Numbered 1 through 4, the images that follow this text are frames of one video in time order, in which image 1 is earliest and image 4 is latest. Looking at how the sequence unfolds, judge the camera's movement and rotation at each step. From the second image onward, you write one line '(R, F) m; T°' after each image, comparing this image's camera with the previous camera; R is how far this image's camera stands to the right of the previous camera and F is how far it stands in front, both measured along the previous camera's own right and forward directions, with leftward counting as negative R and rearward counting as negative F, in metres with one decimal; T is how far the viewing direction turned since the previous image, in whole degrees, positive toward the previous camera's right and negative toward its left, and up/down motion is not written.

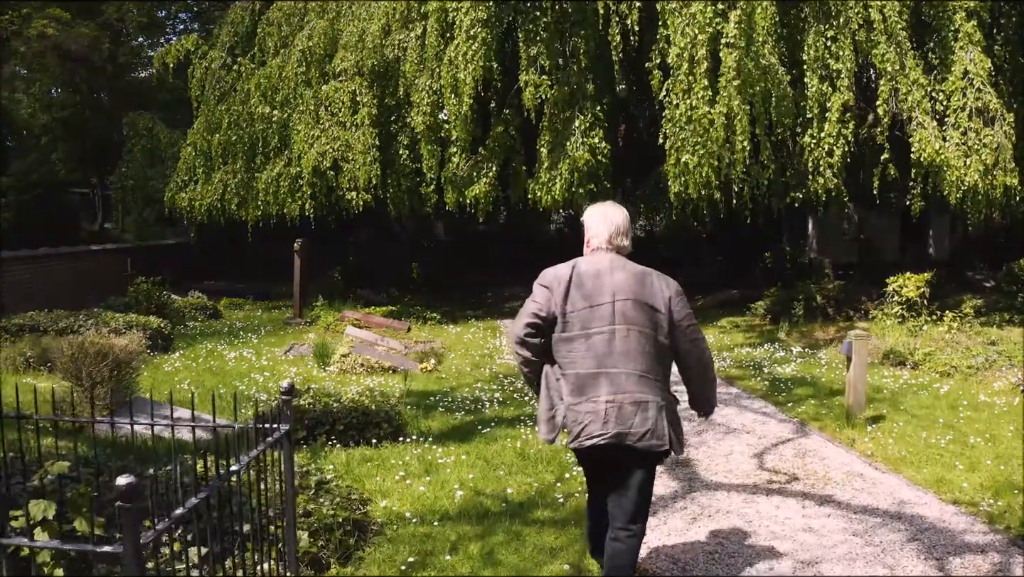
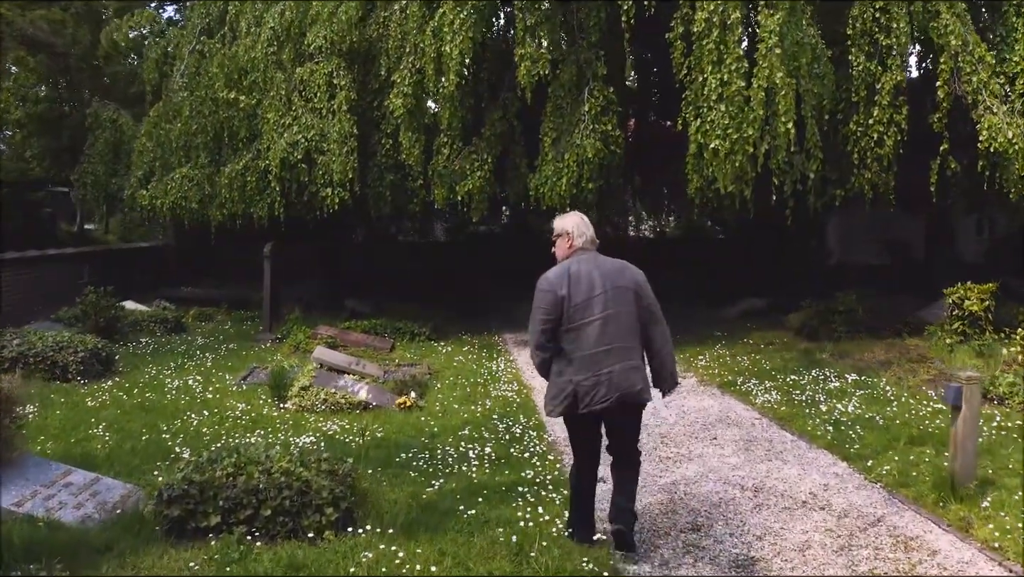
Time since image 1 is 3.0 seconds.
(+0.1, +1.5) m; 0°
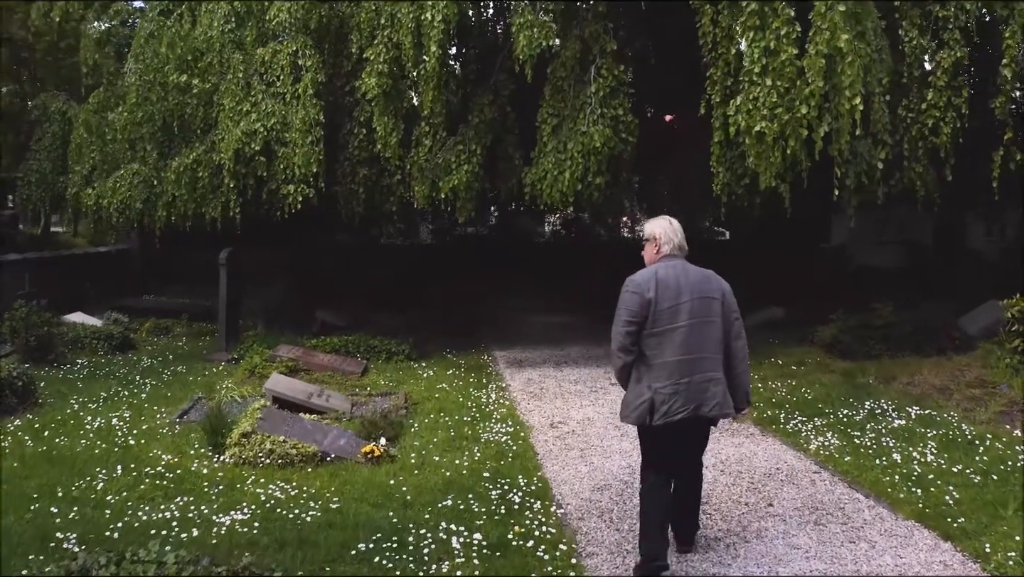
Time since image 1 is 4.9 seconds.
(0.0, +1.3) m; +1°
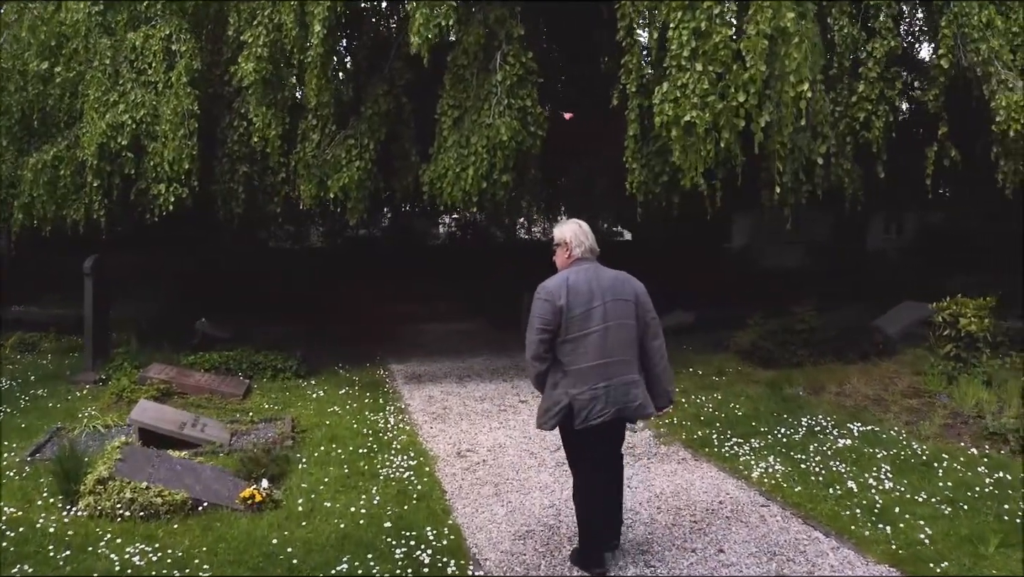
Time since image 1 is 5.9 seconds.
(0.0, +0.8) m; +6°
